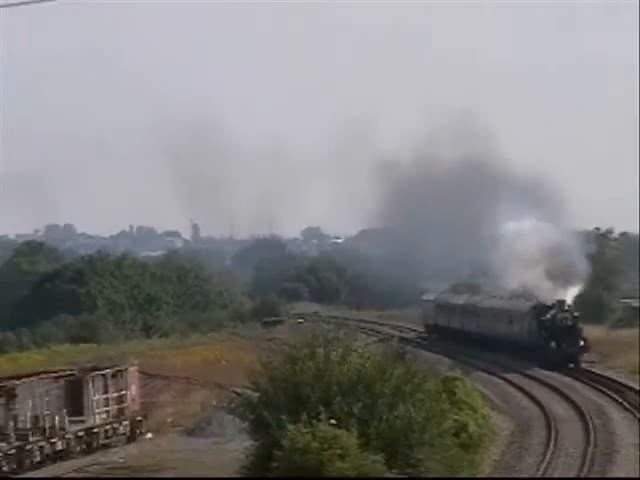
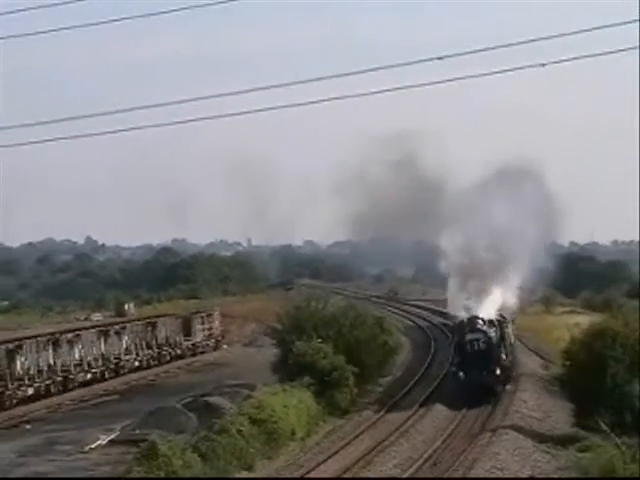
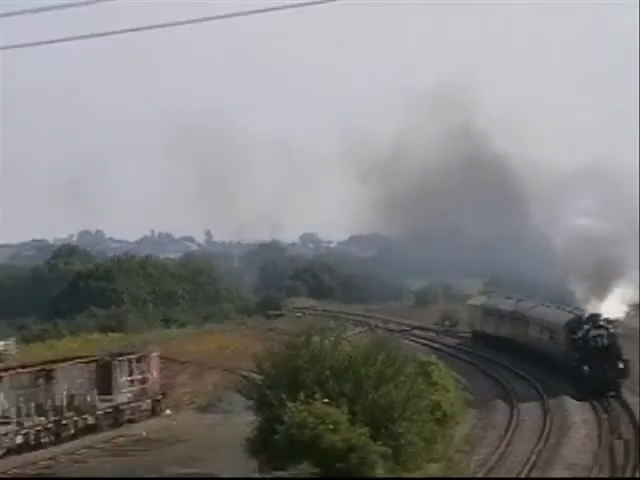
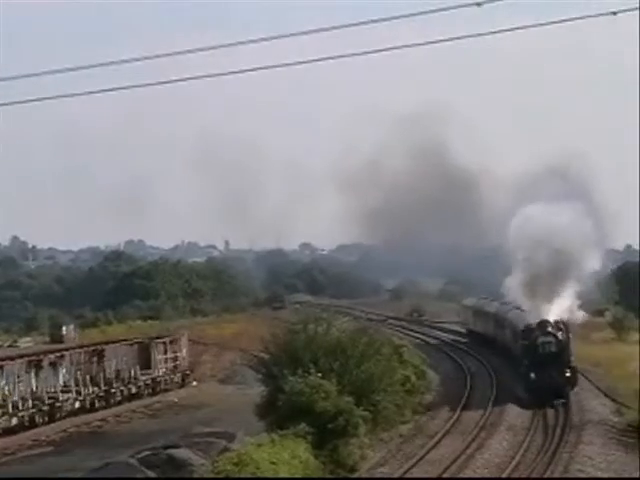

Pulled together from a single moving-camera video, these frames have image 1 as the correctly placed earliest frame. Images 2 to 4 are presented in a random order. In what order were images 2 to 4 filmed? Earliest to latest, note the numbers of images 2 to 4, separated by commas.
3, 4, 2
